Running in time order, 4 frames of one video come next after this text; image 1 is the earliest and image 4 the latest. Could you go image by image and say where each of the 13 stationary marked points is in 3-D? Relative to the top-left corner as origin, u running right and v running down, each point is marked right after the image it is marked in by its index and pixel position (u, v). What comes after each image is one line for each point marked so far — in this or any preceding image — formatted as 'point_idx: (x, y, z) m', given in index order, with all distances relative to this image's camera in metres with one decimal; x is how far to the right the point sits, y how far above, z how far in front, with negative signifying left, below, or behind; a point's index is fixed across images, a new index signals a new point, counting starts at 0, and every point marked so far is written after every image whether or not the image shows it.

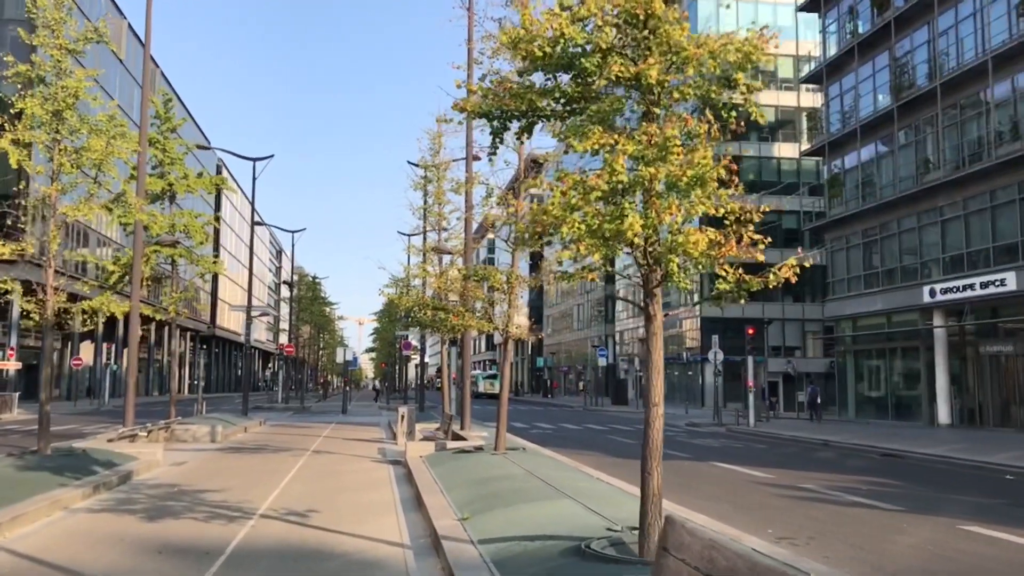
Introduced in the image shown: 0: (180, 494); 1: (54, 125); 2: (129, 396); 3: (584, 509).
0: (-4.6, -2.9, +12.3) m
1: (-7.7, +2.8, +14.9) m
2: (-8.5, -2.4, +19.5) m
3: (+0.7, -2.2, +8.9) m
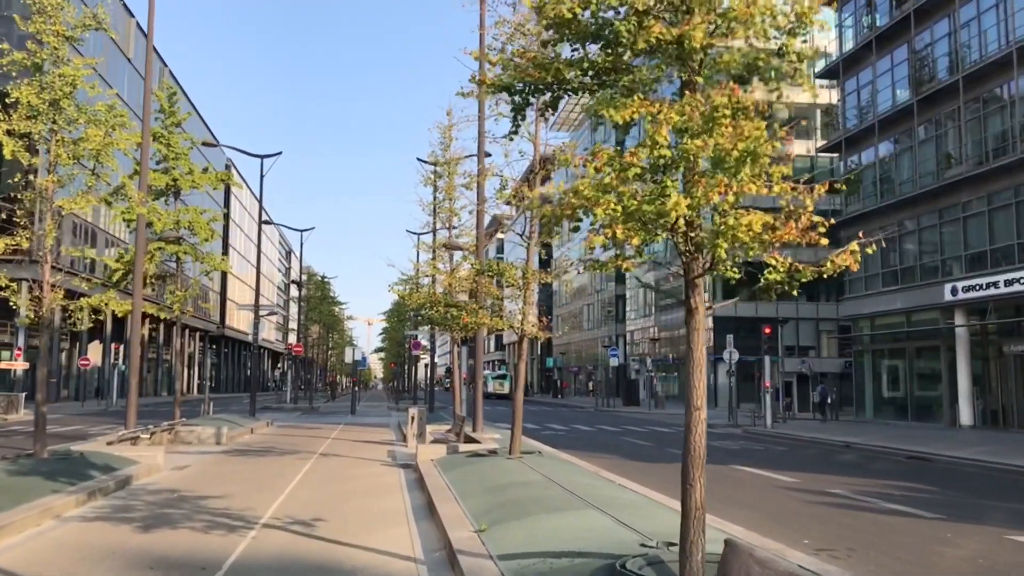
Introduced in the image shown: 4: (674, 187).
0: (-4.4, -2.8, +11.7) m
1: (-7.5, +2.8, +14.3) m
2: (-8.2, -2.3, +18.9) m
3: (+0.9, -2.2, +8.2) m
4: (+1.0, +0.6, +5.4) m
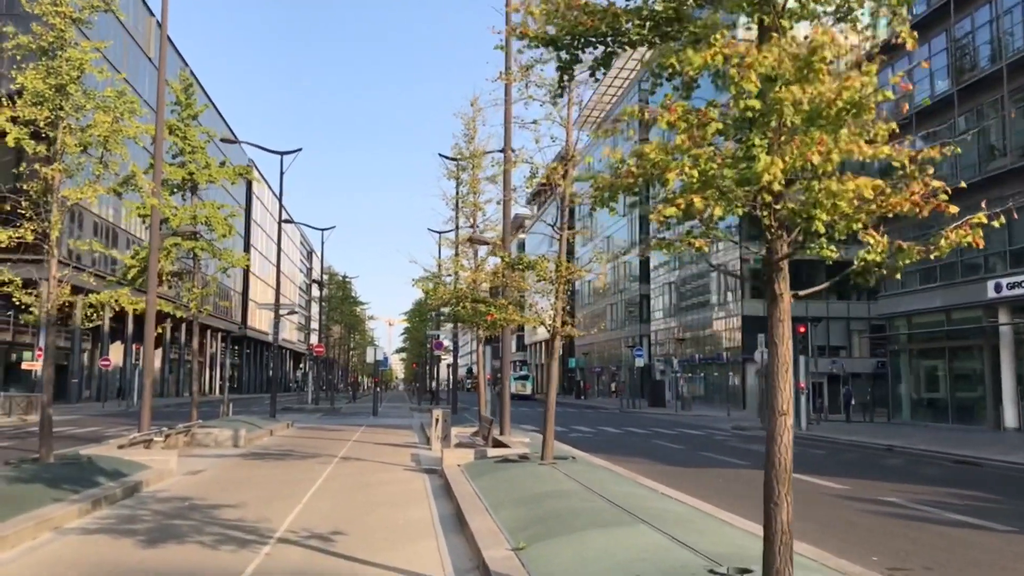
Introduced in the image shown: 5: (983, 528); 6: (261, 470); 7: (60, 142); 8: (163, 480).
0: (-4.0, -2.7, +10.9) m
1: (-7.0, +2.9, +13.6) m
2: (-7.6, -2.3, +18.2) m
3: (+1.3, -2.1, +7.3) m
4: (+1.3, +0.7, +4.5) m
5: (+6.3, -3.2, +11.8) m
6: (-4.6, -3.3, +16.2) m
7: (-6.9, +2.2, +13.5) m
8: (-5.4, -3.0, +13.7) m
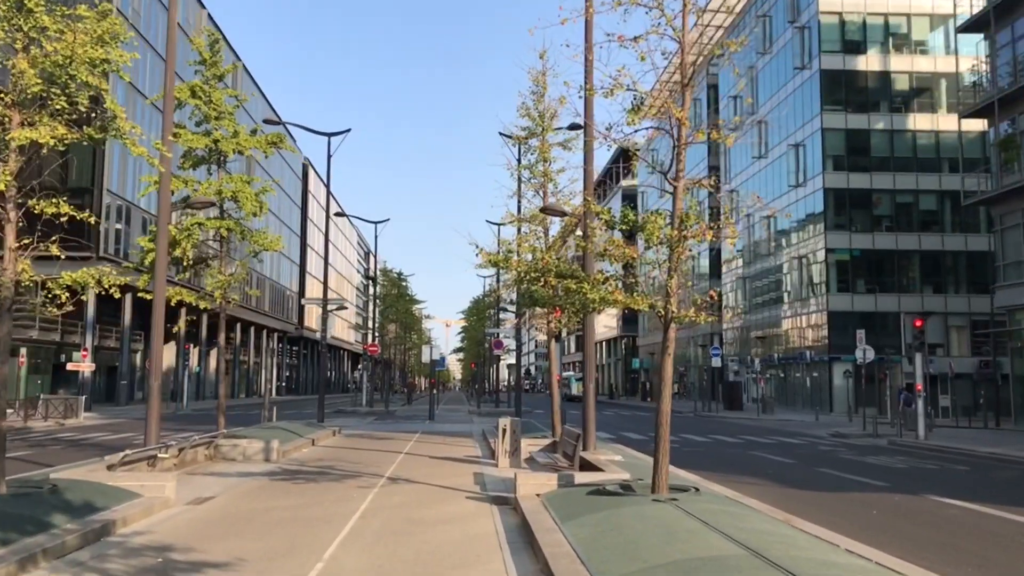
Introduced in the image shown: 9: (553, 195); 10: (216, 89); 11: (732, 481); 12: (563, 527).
0: (-3.0, -2.4, +7.6) m
1: (-5.9, +3.2, +10.4) m
2: (-6.1, -2.0, +15.1) m
3: (+2.0, -1.7, +3.6) m
4: (+1.8, +1.1, +0.8) m
5: (+7.3, -2.8, +7.8) m
6: (-3.3, -3.0, +12.8) m
7: (-5.8, +2.5, +10.4) m
8: (-4.3, -2.7, +10.5) m
9: (+0.9, +2.0, +18.6) m
10: (-6.6, +4.4, +19.6) m
11: (+4.1, -3.6, +16.5) m
12: (+0.5, -2.4, +9.1) m
